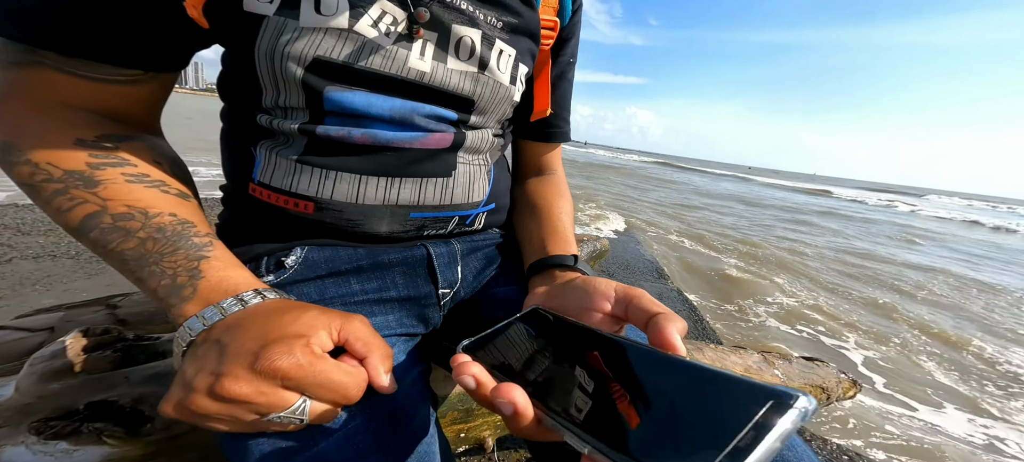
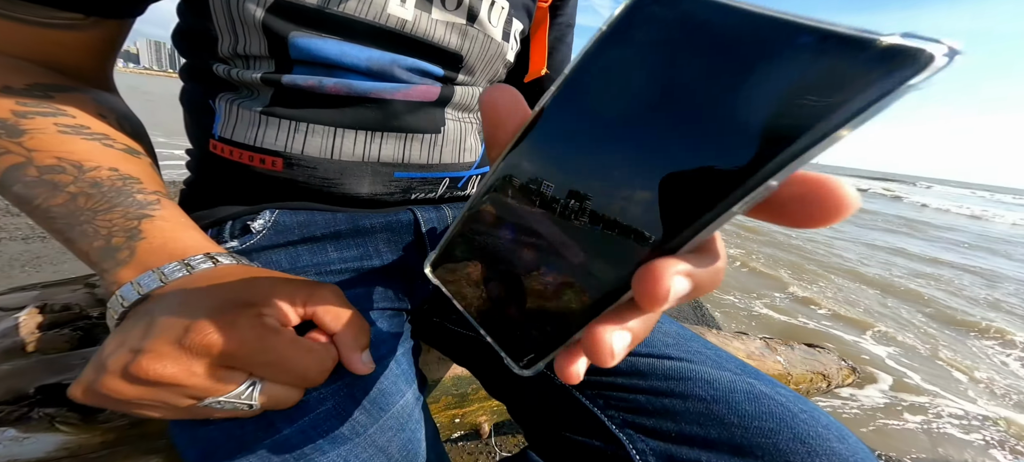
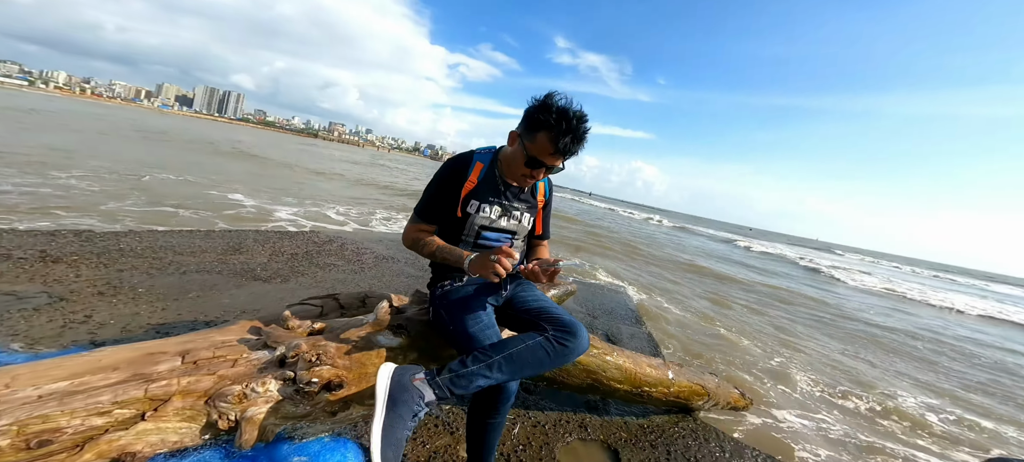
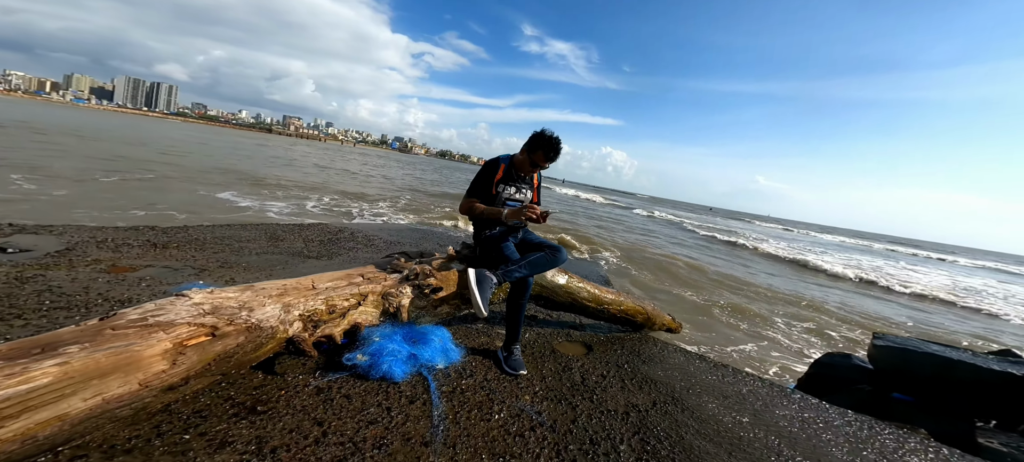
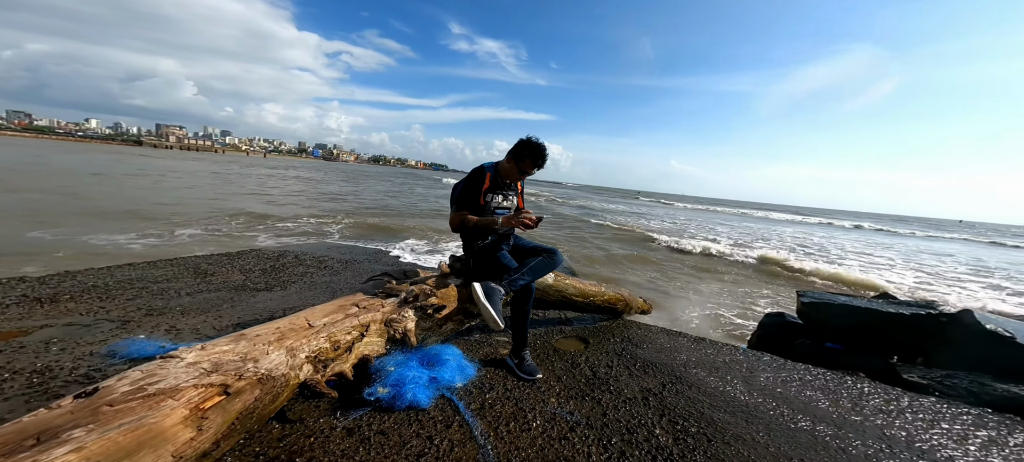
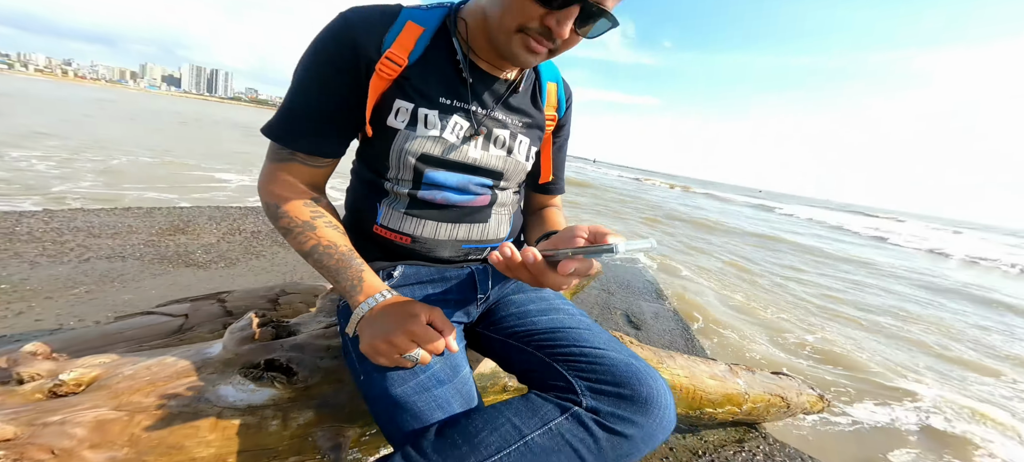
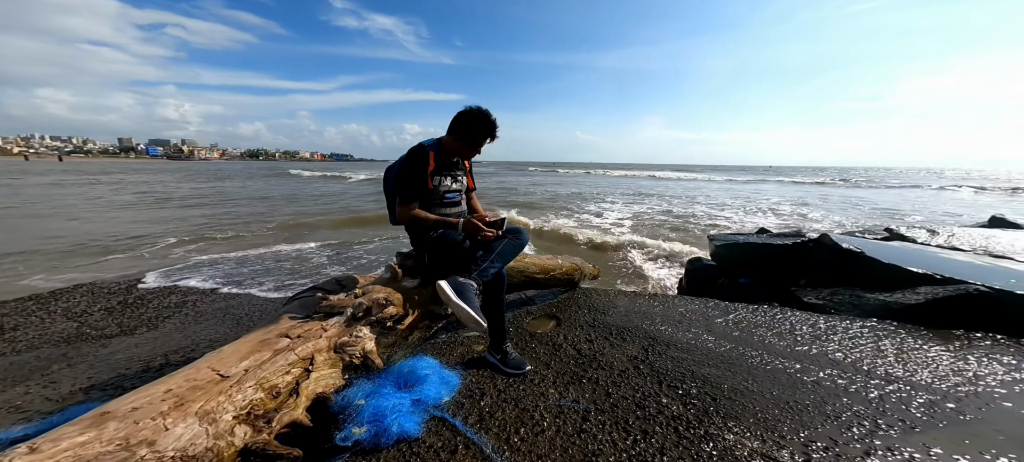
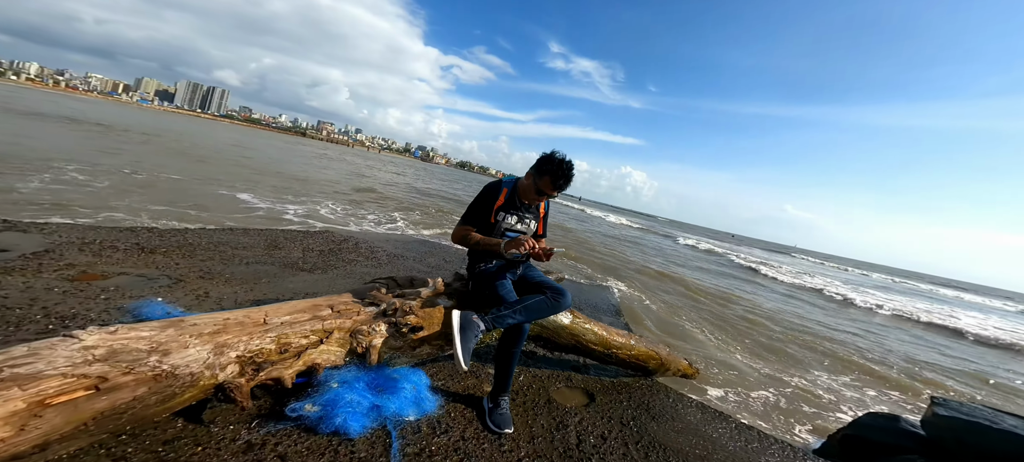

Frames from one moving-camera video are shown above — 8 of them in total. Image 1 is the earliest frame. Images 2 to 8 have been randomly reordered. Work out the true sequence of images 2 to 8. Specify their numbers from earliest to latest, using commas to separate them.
2, 6, 3, 8, 4, 5, 7
